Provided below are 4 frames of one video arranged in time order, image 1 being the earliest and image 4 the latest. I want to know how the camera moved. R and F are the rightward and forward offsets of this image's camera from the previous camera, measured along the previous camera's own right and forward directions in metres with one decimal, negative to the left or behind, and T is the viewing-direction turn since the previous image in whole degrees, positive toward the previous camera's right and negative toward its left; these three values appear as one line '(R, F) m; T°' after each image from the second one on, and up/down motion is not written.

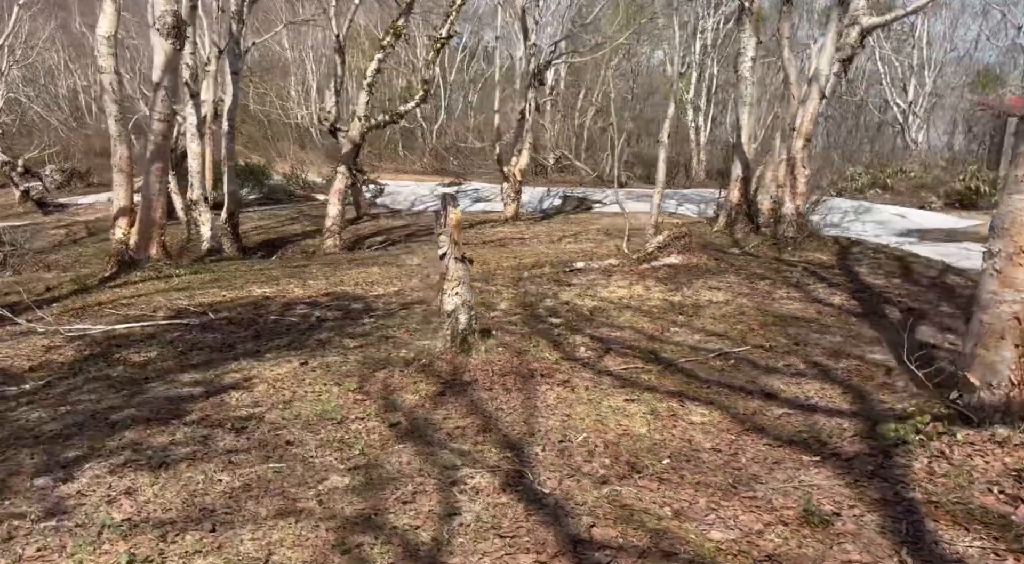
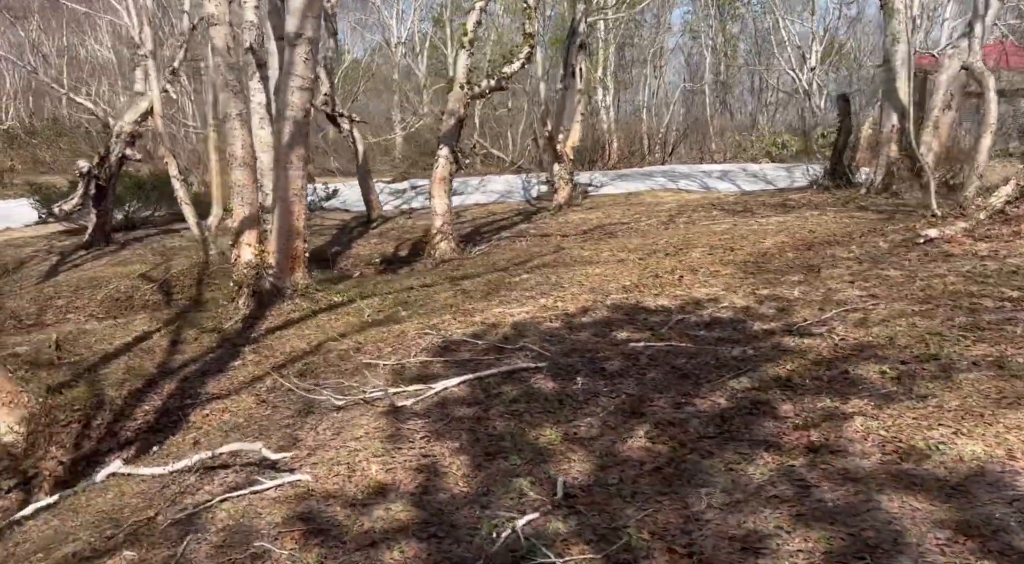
(-3.4, +2.5) m; +7°
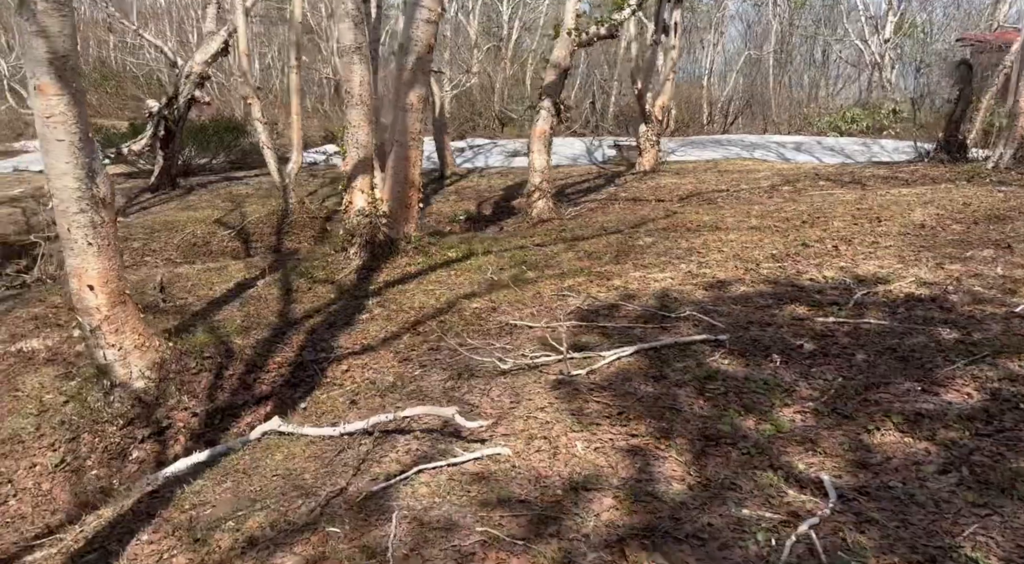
(-0.7, +0.5) m; -3°
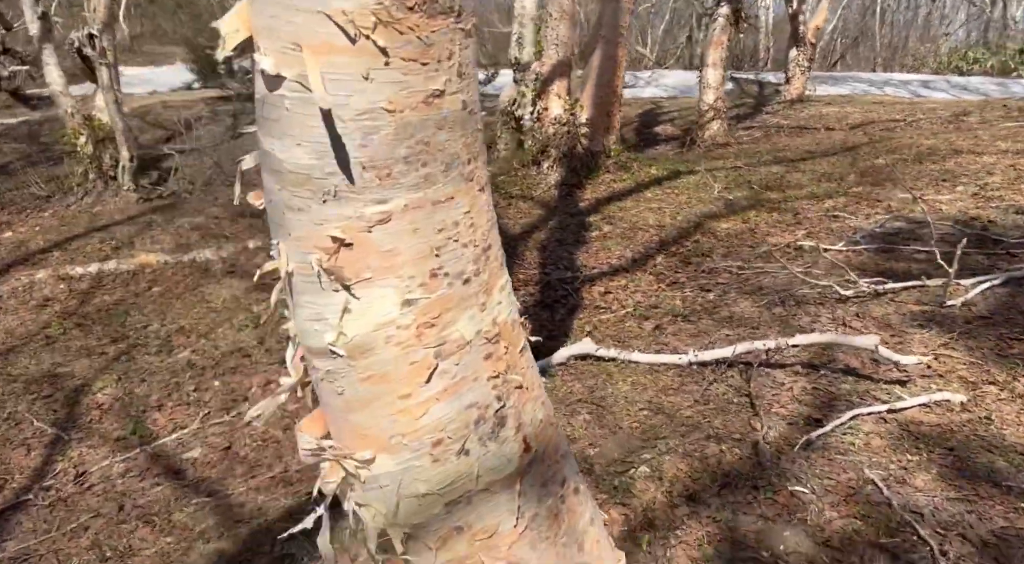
(-1.1, +0.7) m; -5°
